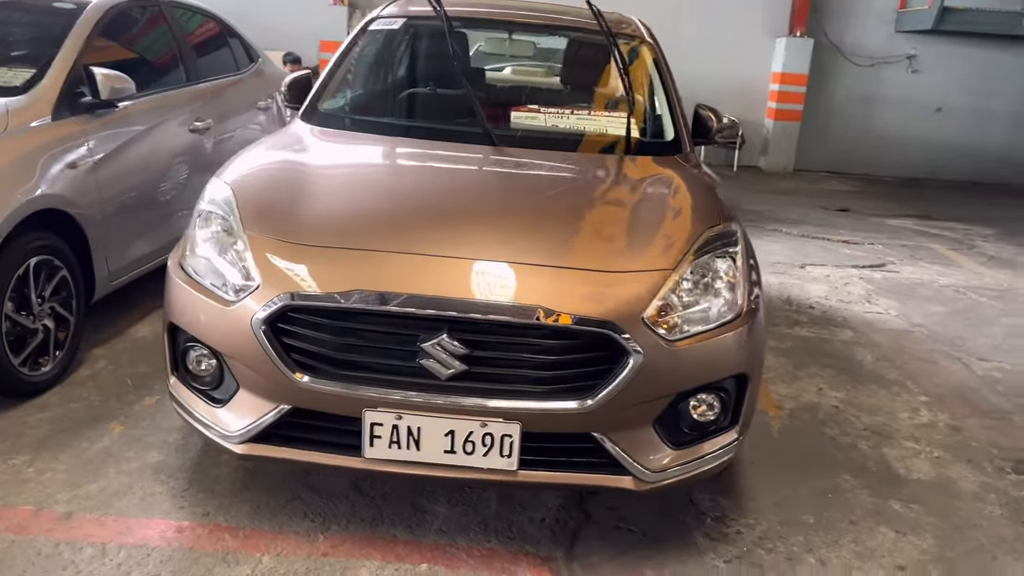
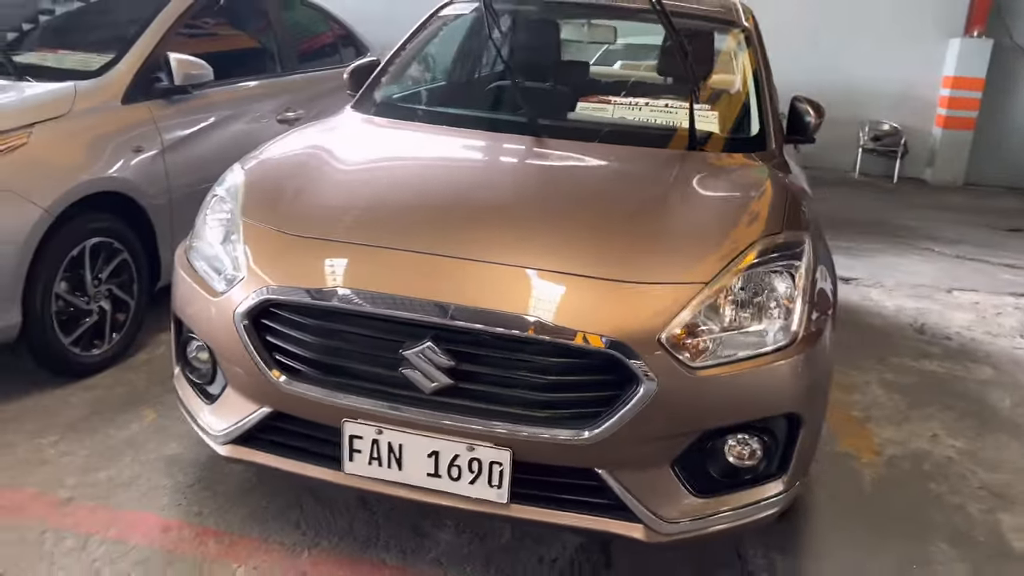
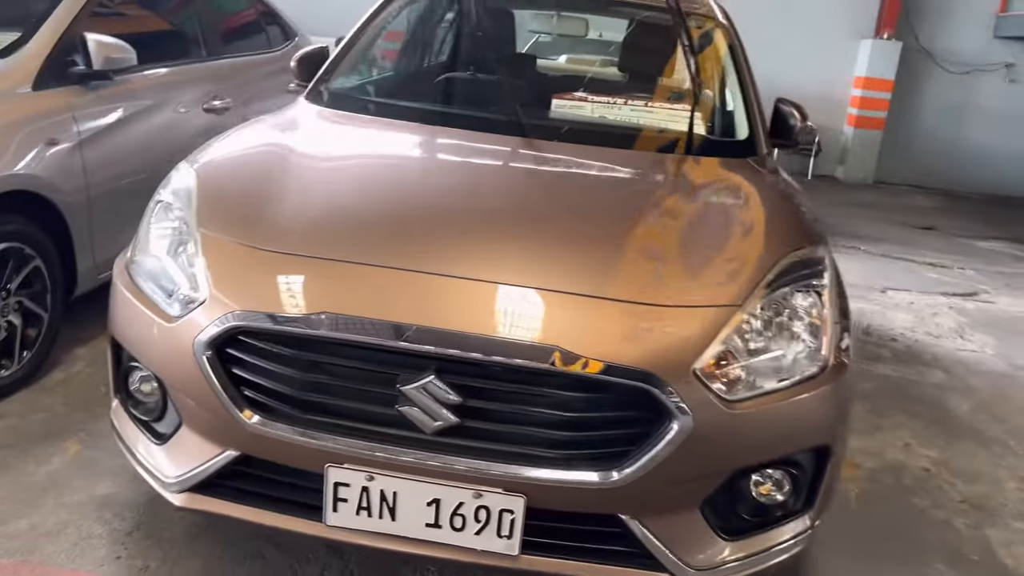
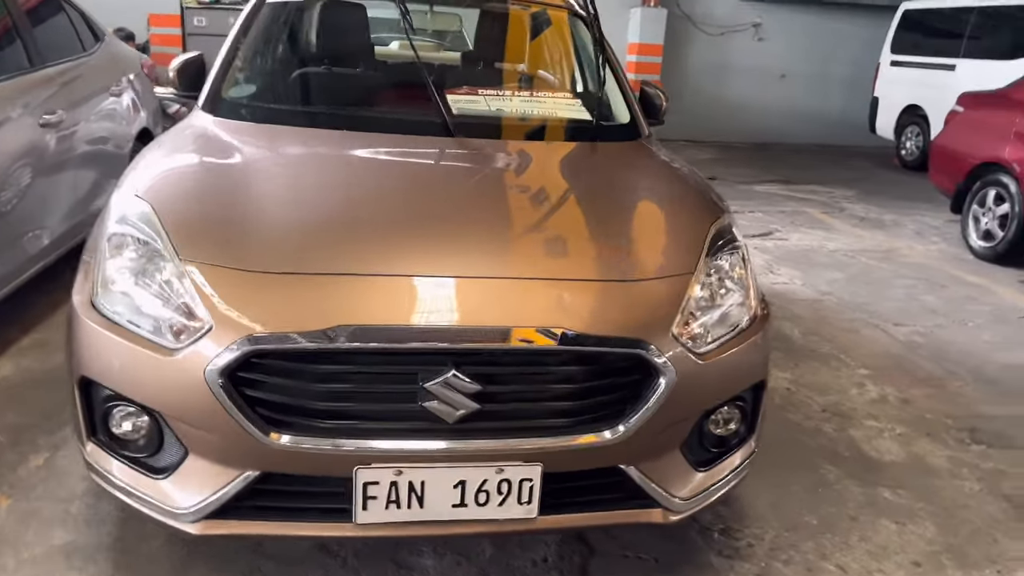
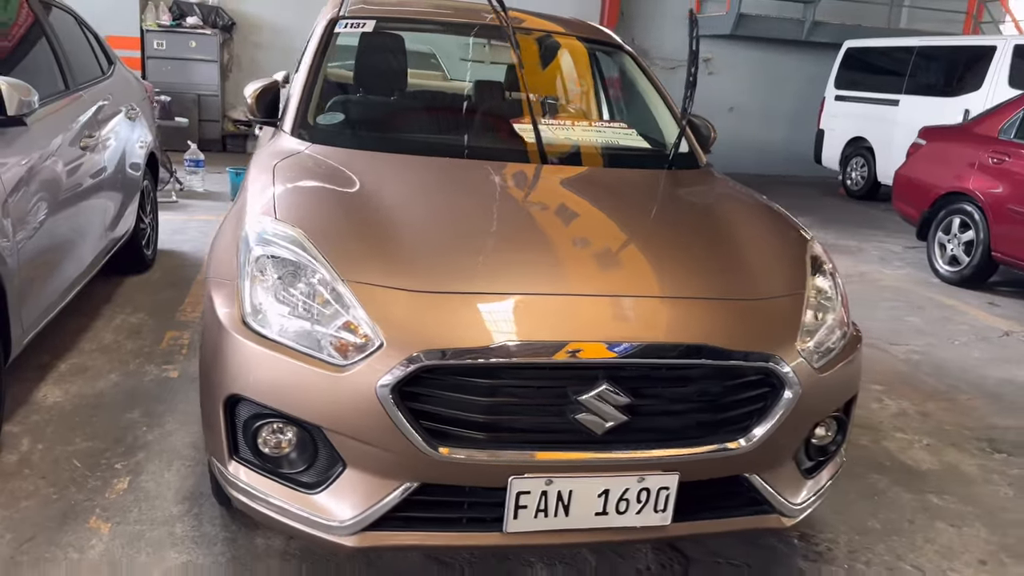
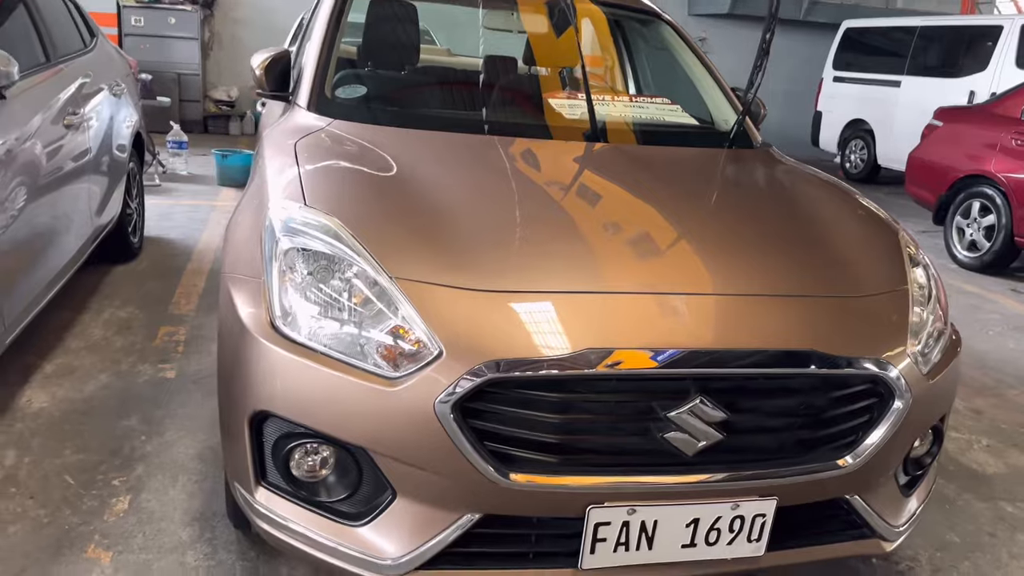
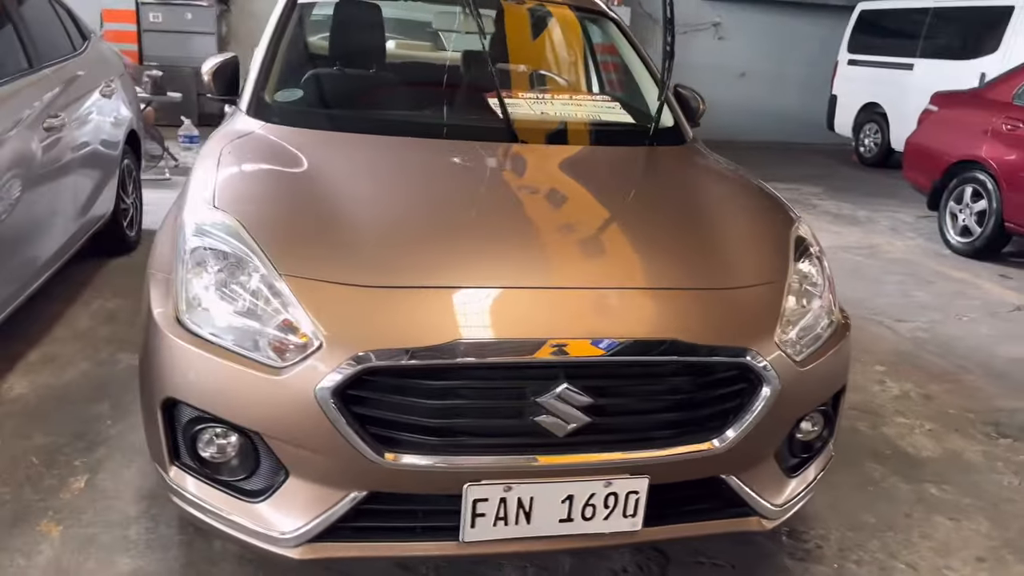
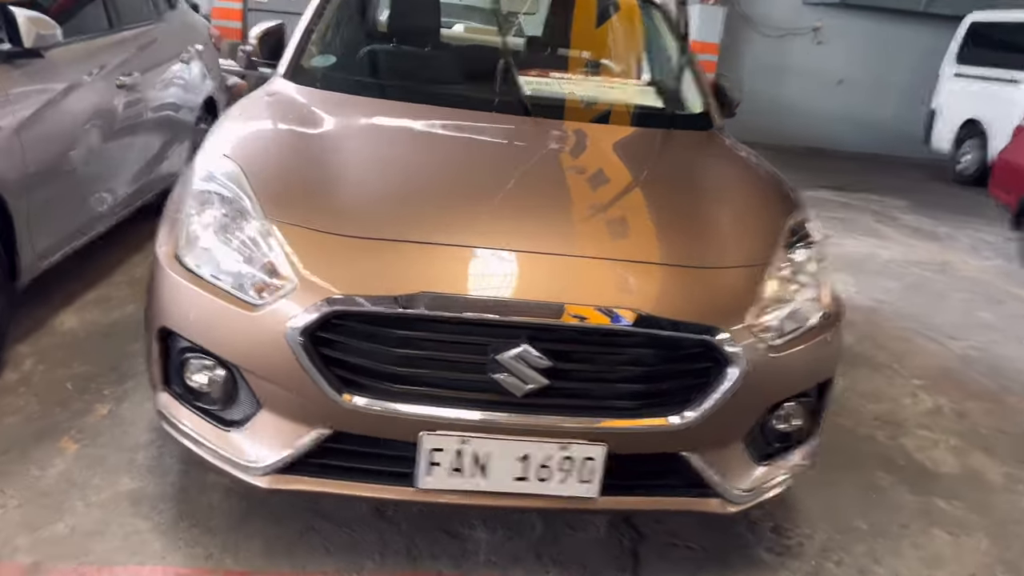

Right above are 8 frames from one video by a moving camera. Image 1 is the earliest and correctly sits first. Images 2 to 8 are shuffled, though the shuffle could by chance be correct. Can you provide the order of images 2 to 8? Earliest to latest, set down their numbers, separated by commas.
4, 7, 6, 5, 8, 3, 2
